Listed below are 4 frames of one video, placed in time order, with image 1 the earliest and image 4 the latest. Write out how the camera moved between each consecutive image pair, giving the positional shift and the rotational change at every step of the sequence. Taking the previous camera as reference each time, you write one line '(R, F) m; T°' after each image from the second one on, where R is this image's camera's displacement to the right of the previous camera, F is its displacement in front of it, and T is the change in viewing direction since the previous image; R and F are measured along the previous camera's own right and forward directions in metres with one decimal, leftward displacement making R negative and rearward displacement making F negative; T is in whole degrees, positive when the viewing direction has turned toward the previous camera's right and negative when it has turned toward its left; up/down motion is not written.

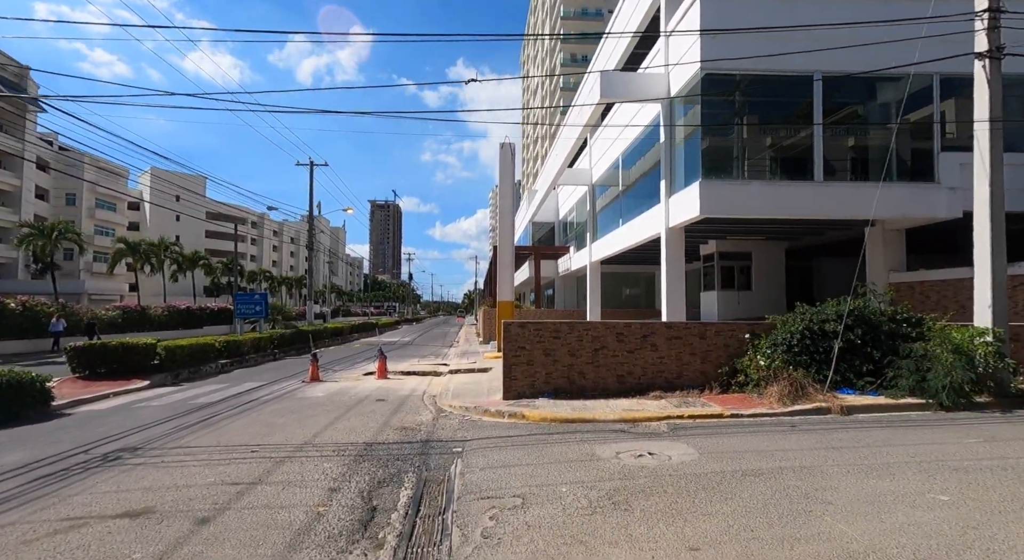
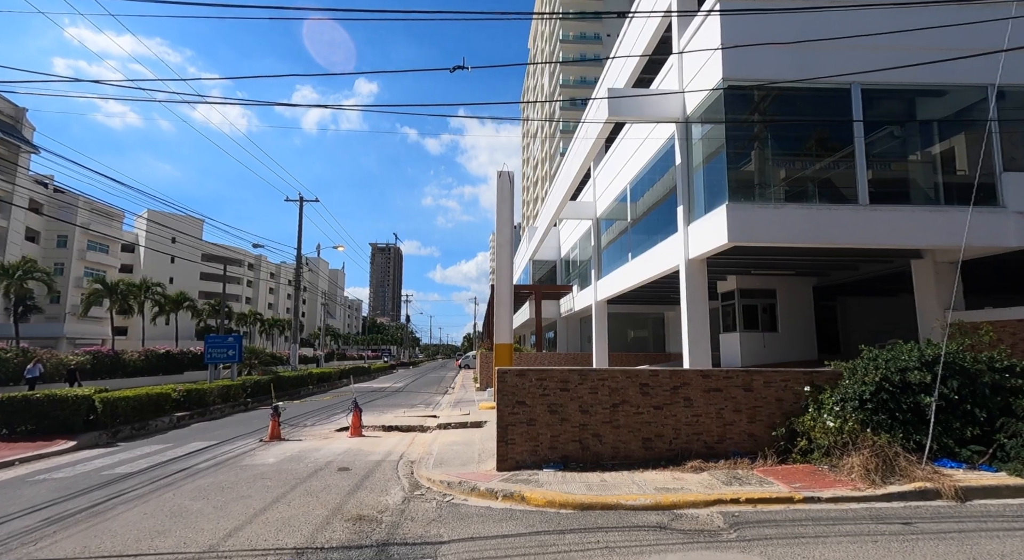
(+0.1, +1.9) m; 0°
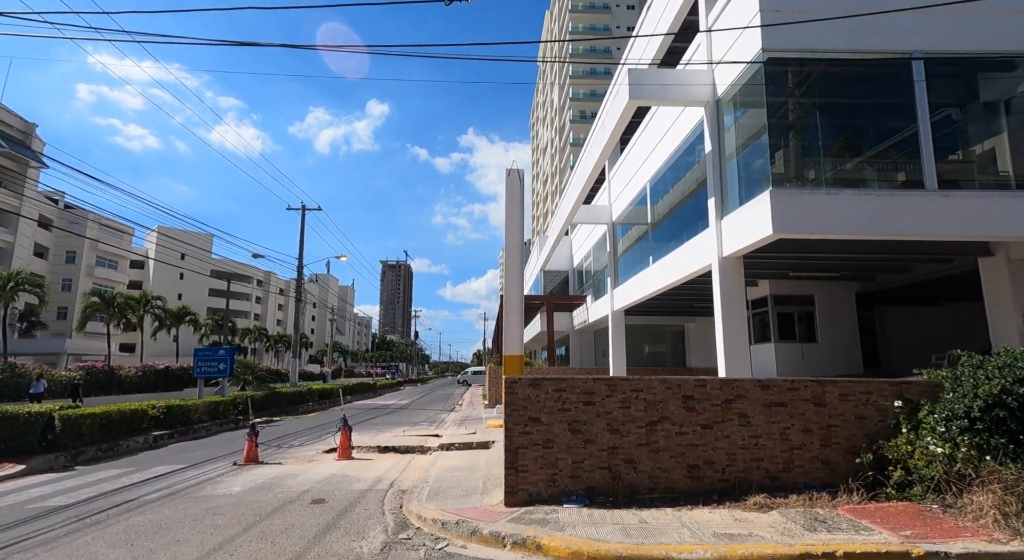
(0.0, +1.5) m; -1°
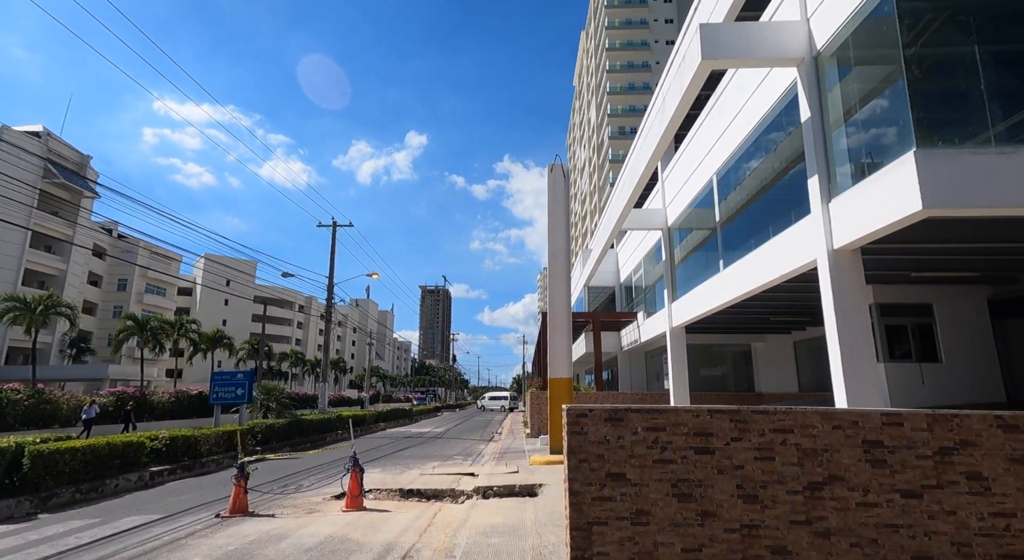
(-0.2, +2.3) m; -4°
